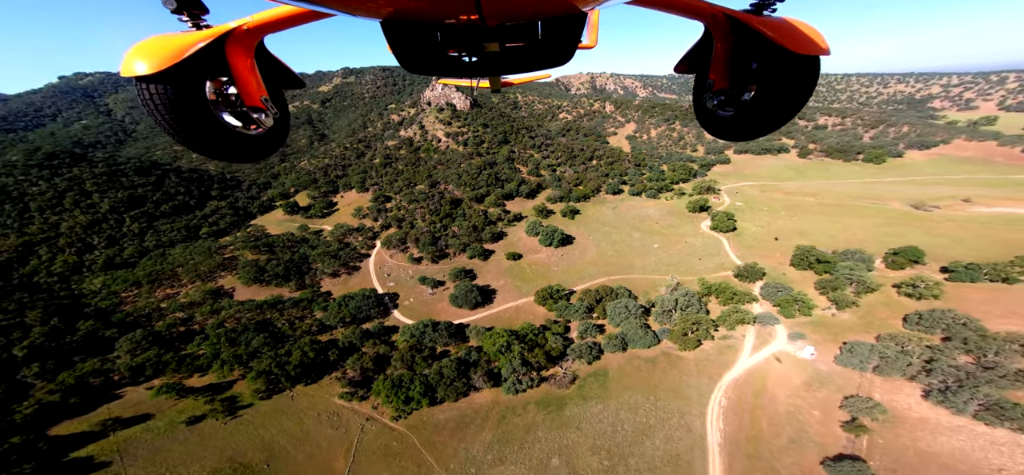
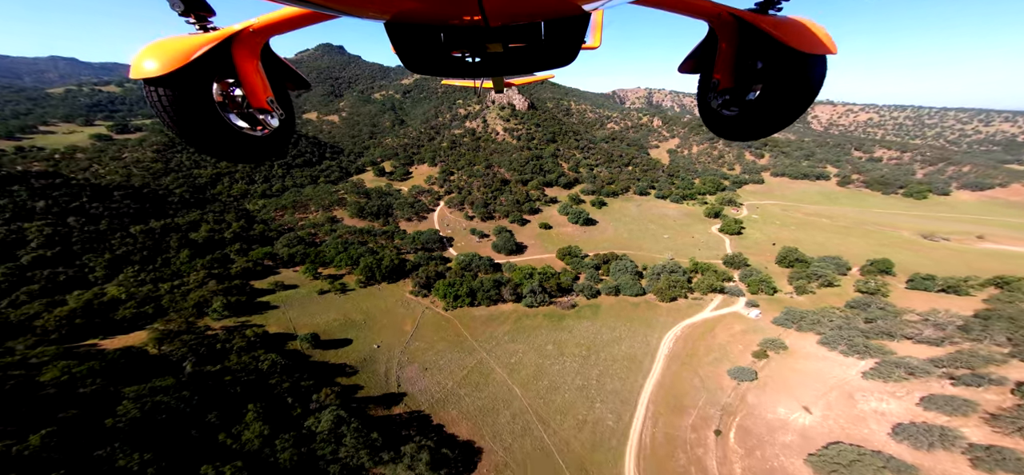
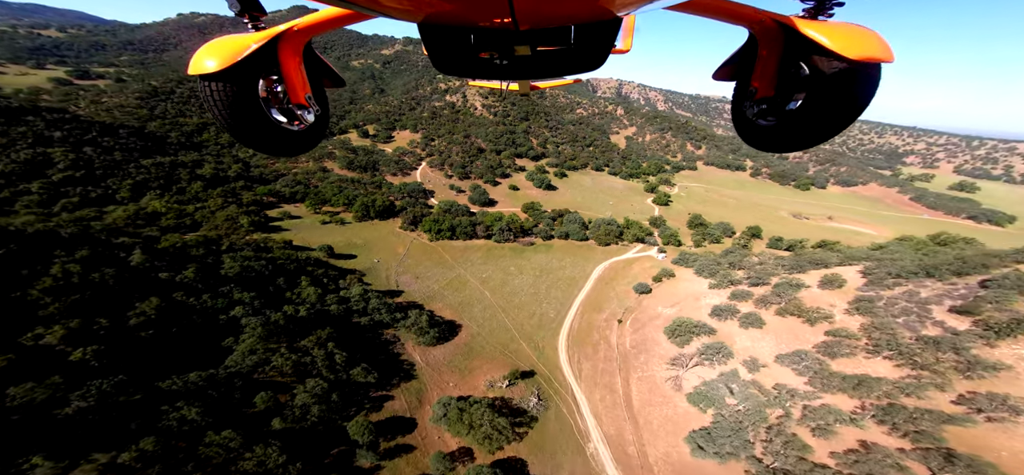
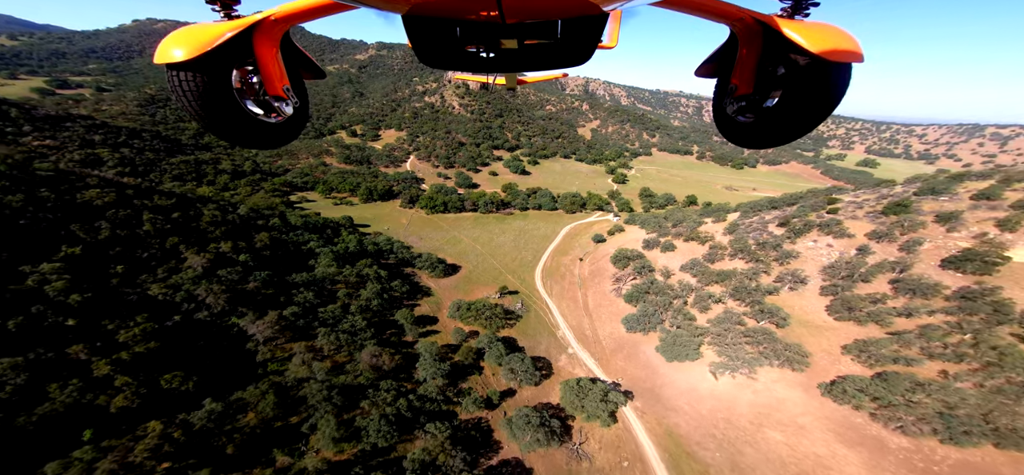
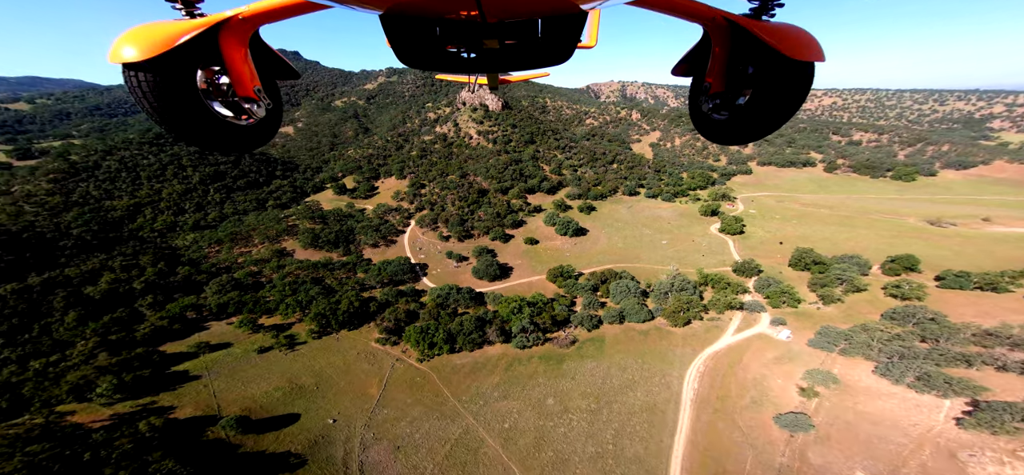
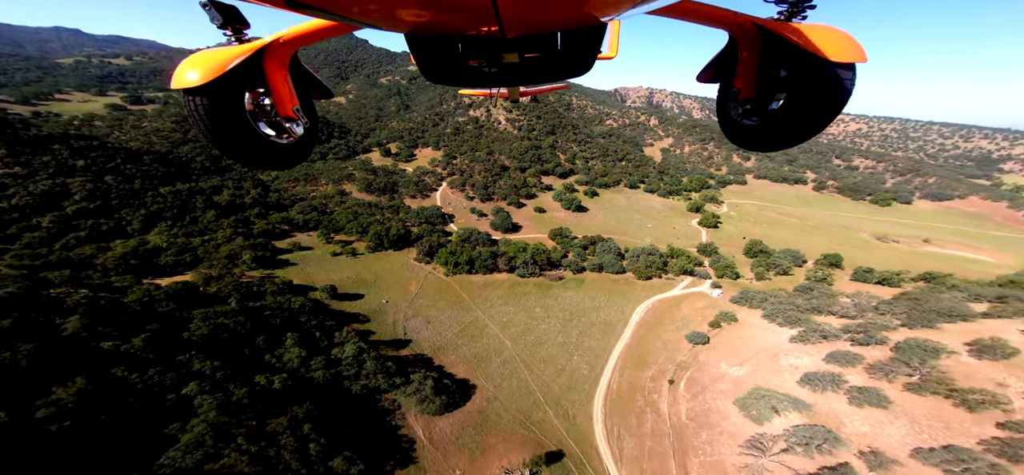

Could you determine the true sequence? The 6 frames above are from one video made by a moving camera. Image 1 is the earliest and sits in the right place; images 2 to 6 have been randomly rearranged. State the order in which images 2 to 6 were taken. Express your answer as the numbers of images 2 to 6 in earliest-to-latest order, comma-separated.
5, 2, 6, 3, 4
